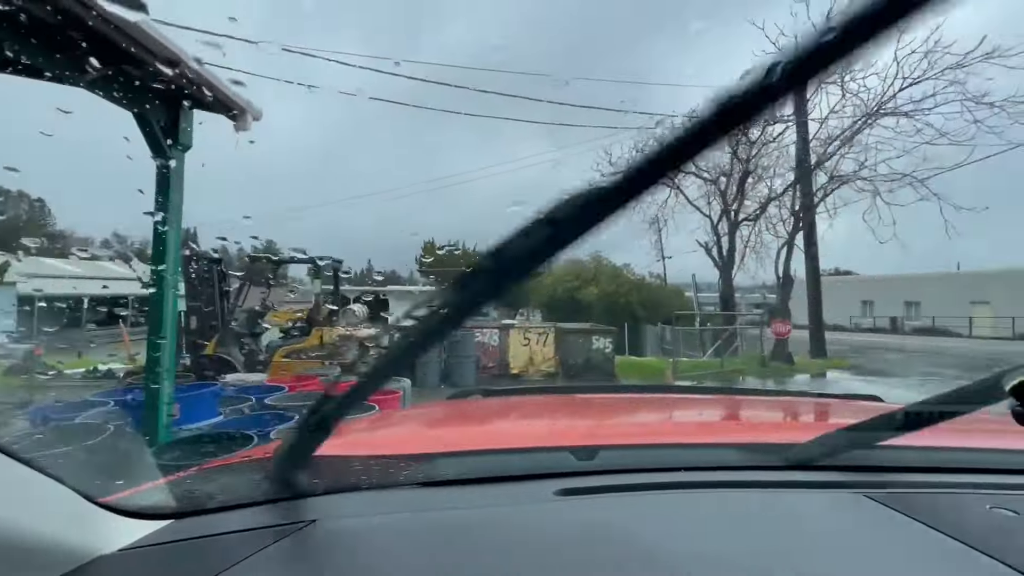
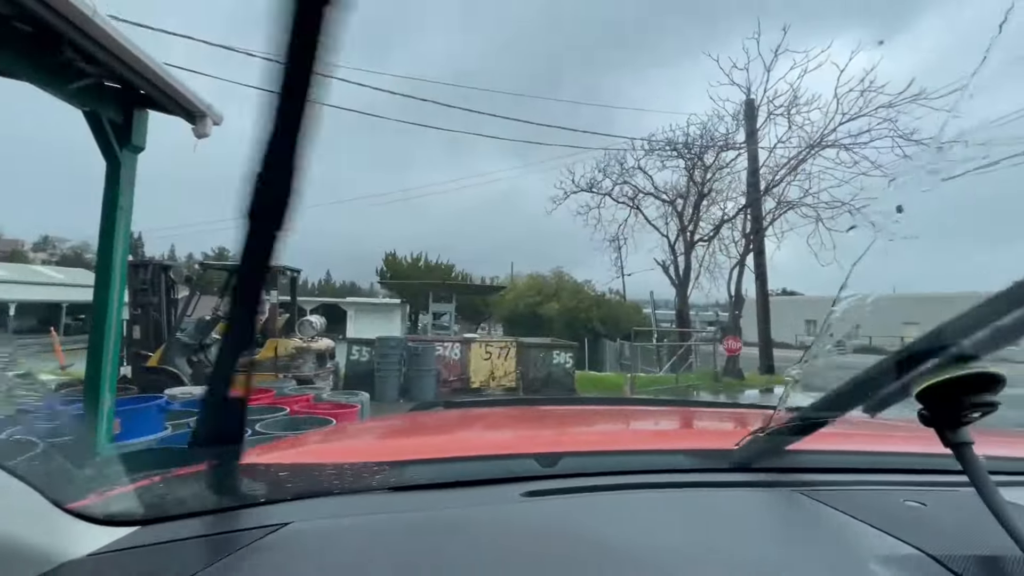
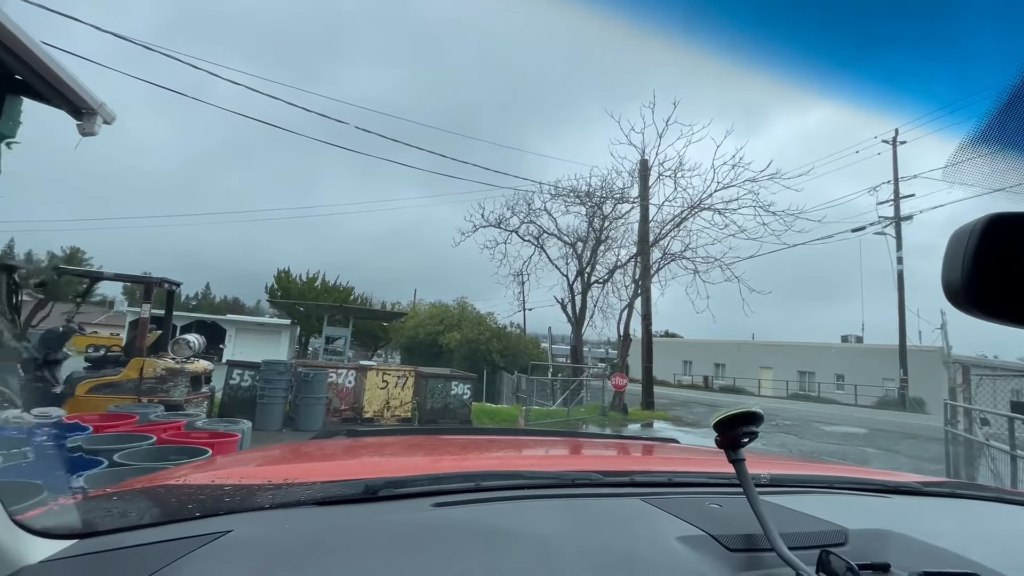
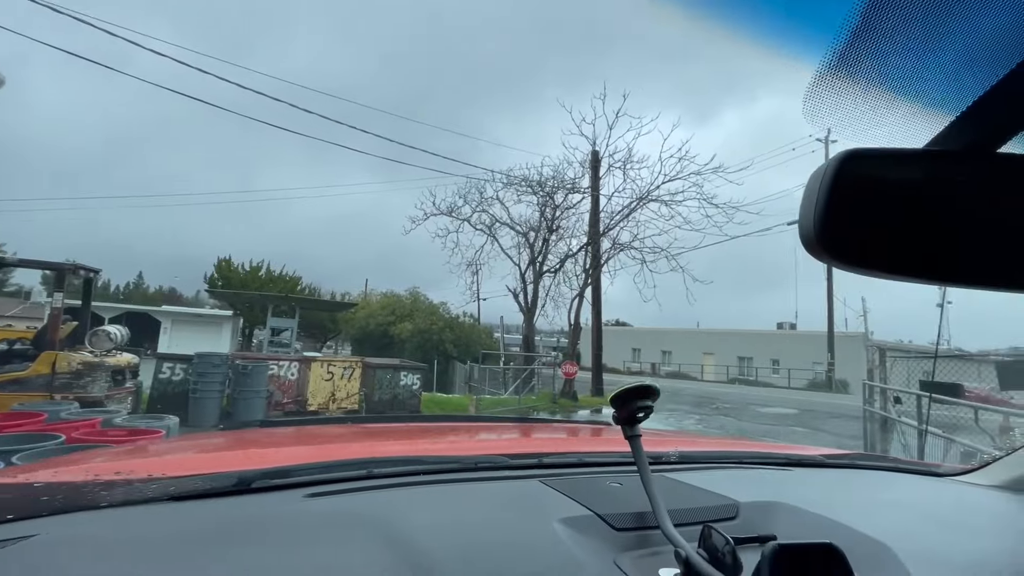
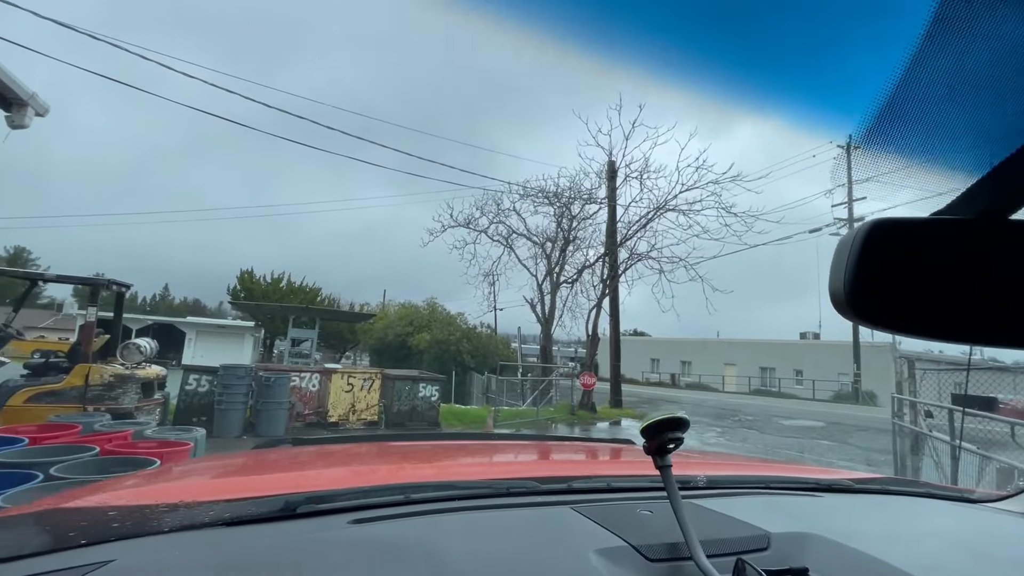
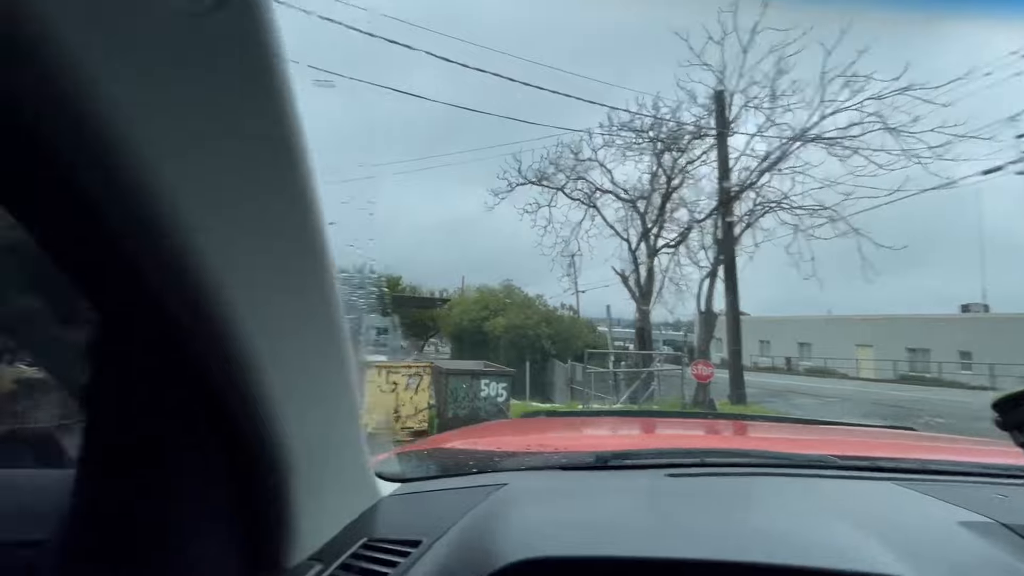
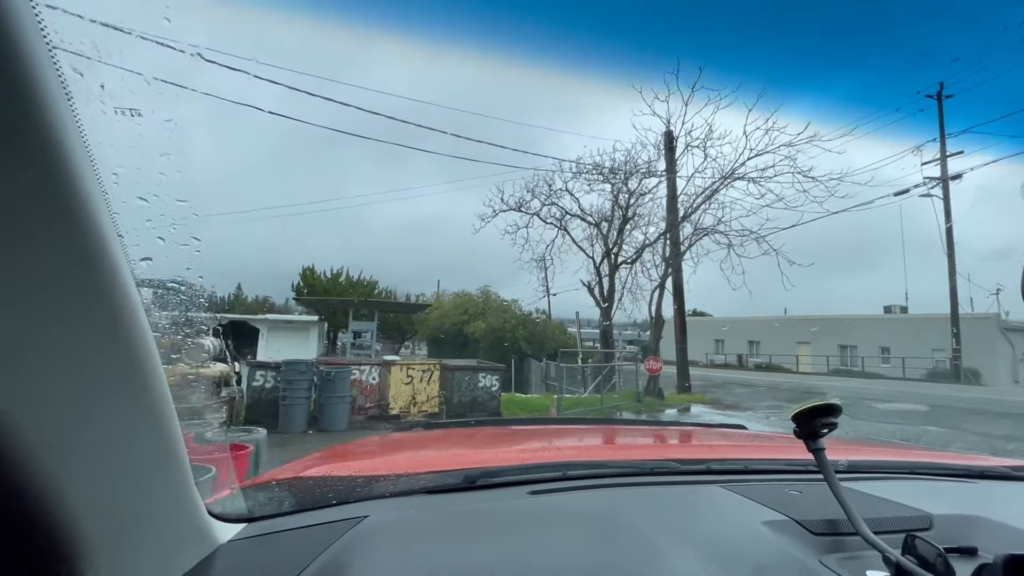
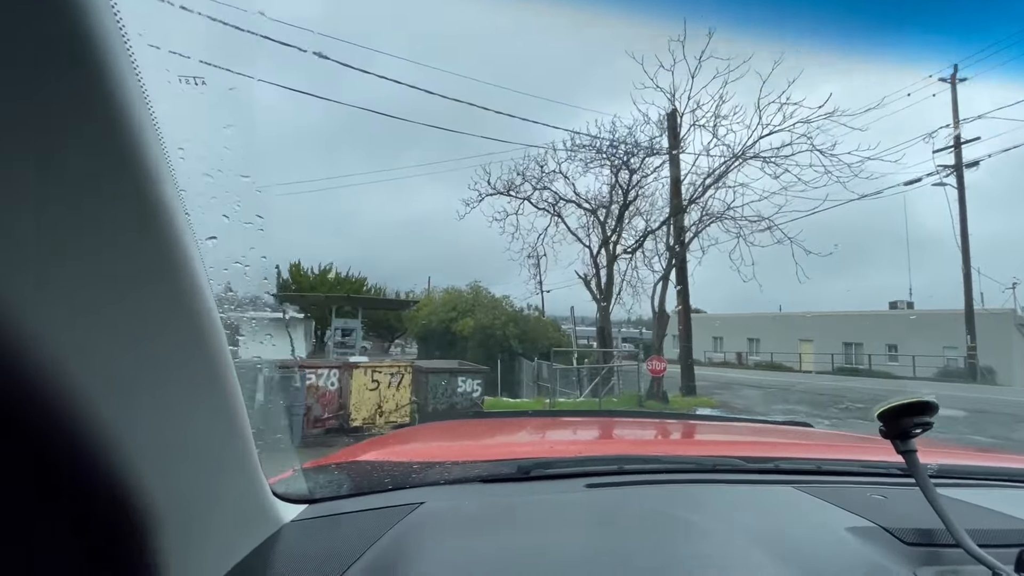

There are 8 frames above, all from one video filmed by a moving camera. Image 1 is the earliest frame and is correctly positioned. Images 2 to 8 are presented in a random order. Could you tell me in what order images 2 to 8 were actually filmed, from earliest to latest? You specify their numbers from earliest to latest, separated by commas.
2, 4, 5, 3, 7, 8, 6
